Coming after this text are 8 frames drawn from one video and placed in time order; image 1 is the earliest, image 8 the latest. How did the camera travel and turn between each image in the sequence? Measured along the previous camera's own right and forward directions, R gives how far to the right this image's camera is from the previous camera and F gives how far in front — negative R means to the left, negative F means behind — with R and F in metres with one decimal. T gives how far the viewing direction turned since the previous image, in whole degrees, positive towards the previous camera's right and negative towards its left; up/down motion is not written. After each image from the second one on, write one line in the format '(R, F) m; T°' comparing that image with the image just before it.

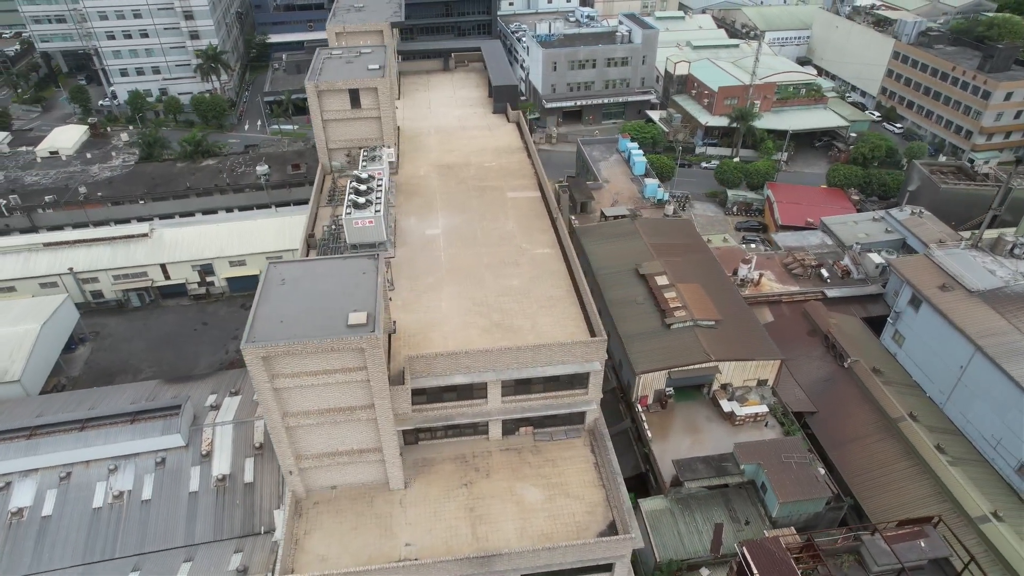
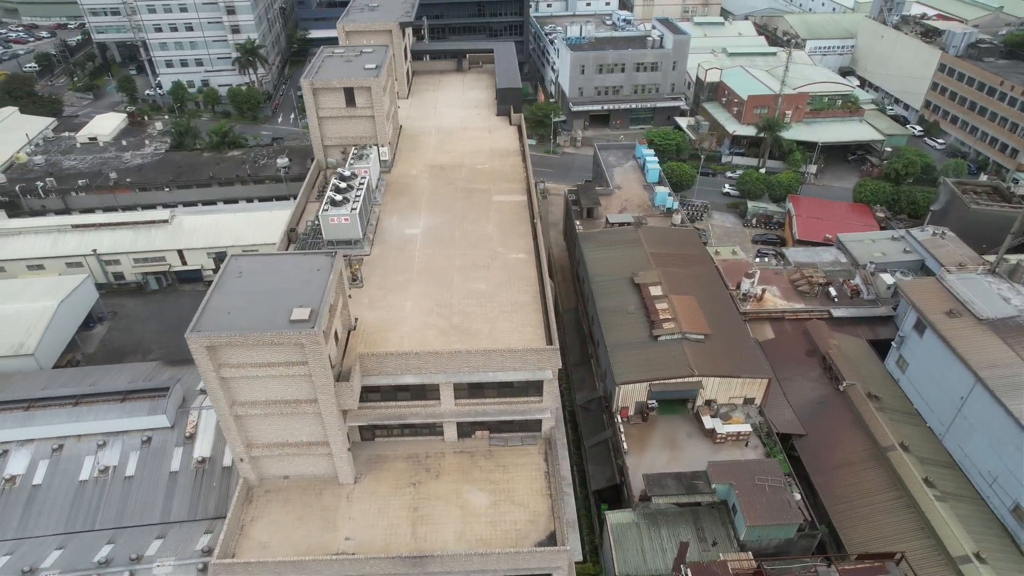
(+3.7, +0.1) m; -4°
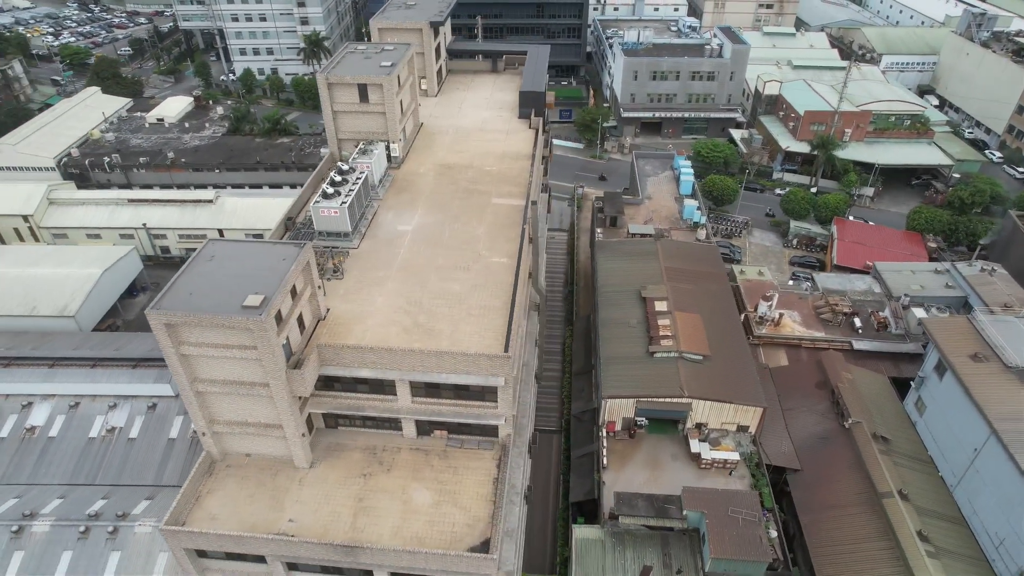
(+4.6, +0.3) m; -6°
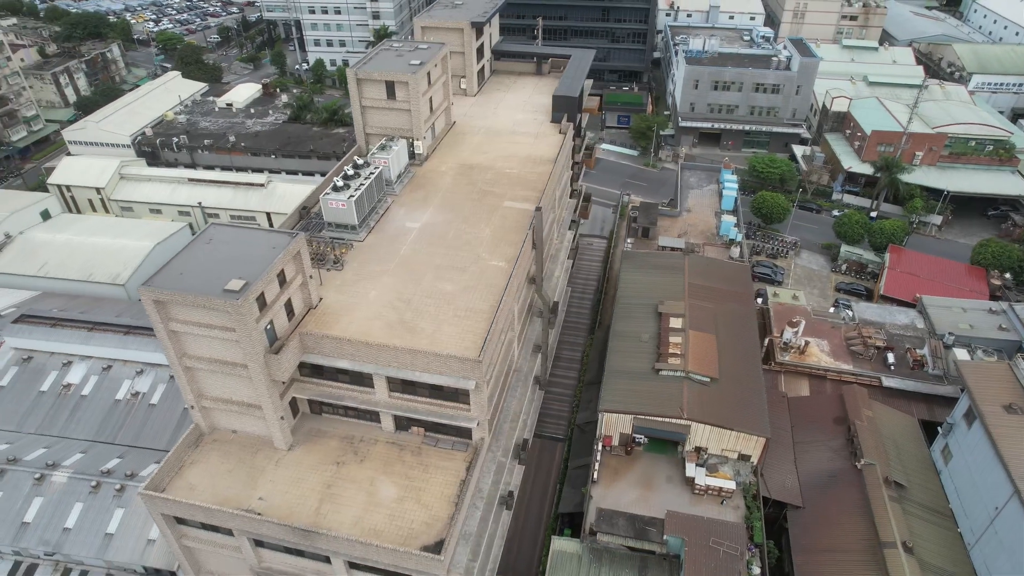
(+3.8, +0.3) m; -6°
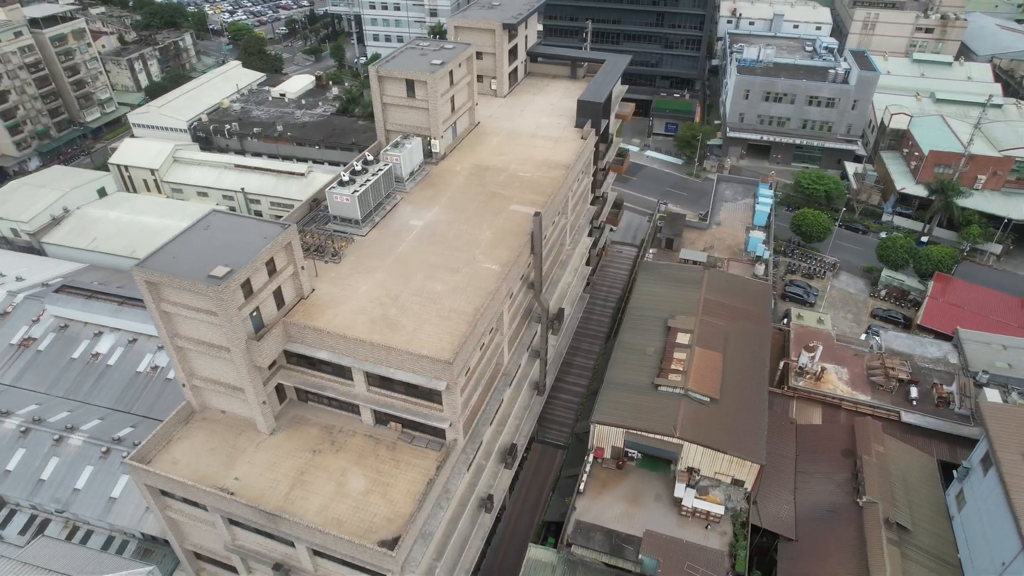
(+3.4, +0.2) m; -5°
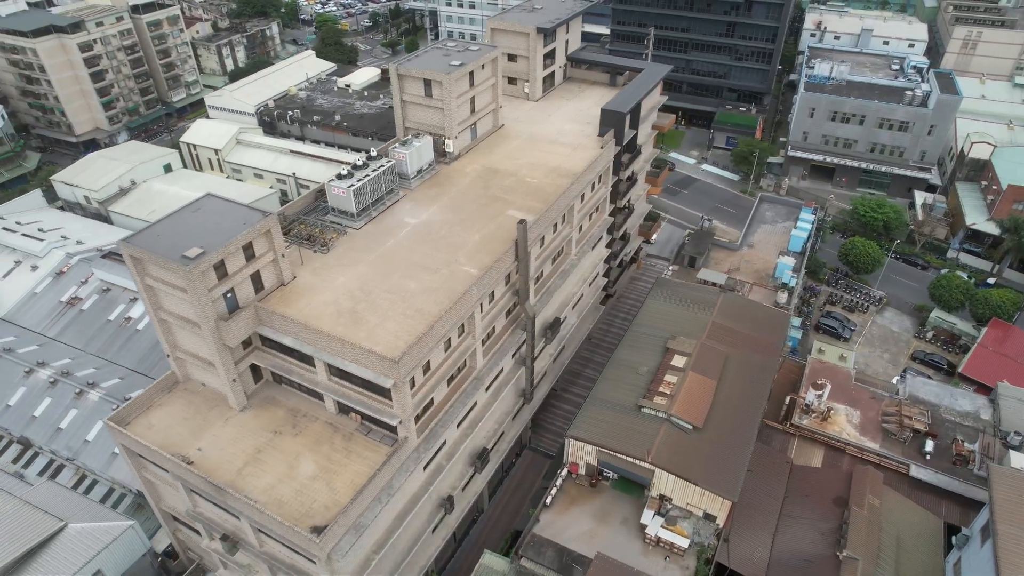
(+5.2, +0.4) m; -7°
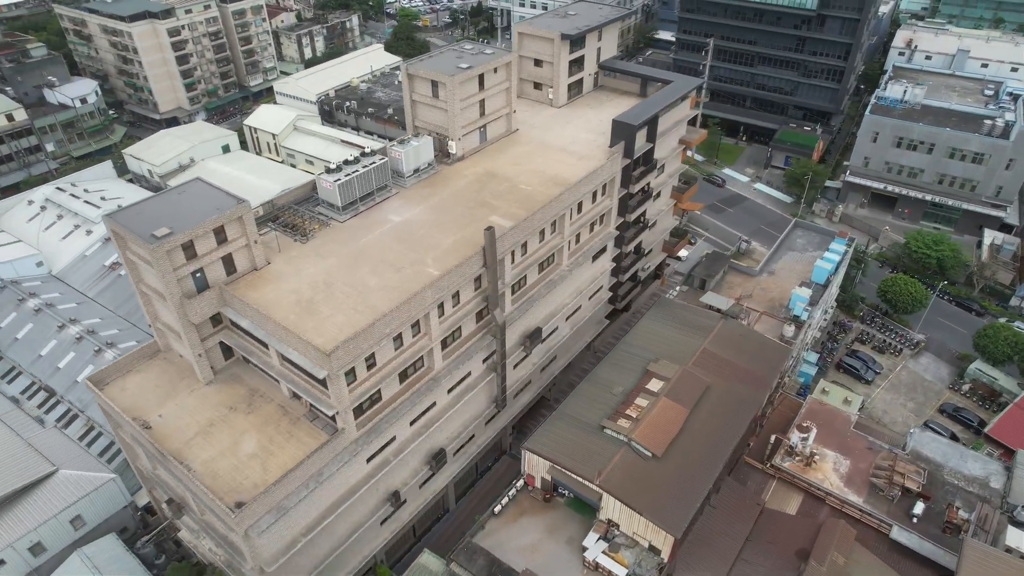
(+6.2, +0.5) m; -7°
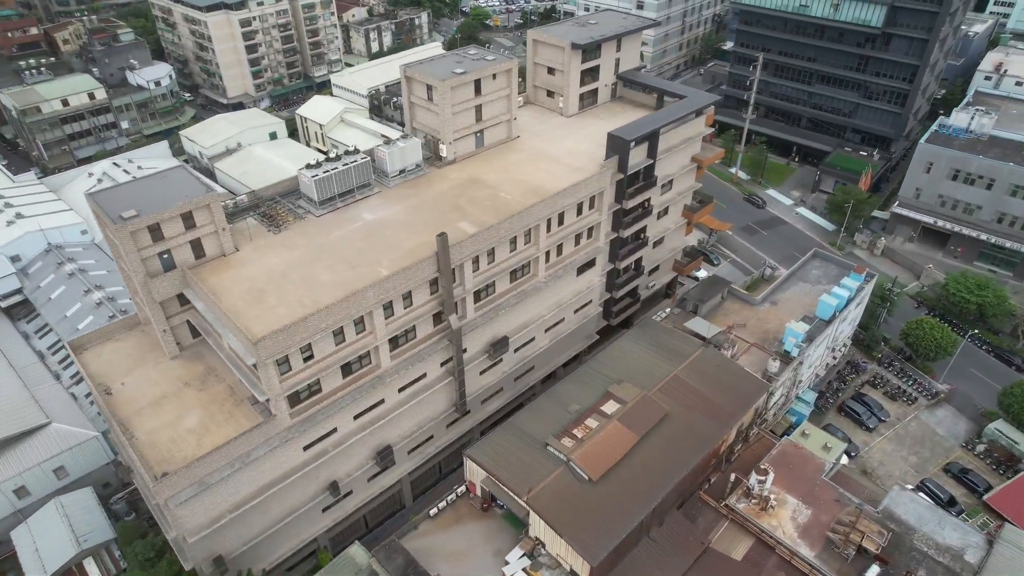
(+6.8, +0.4) m; -7°
